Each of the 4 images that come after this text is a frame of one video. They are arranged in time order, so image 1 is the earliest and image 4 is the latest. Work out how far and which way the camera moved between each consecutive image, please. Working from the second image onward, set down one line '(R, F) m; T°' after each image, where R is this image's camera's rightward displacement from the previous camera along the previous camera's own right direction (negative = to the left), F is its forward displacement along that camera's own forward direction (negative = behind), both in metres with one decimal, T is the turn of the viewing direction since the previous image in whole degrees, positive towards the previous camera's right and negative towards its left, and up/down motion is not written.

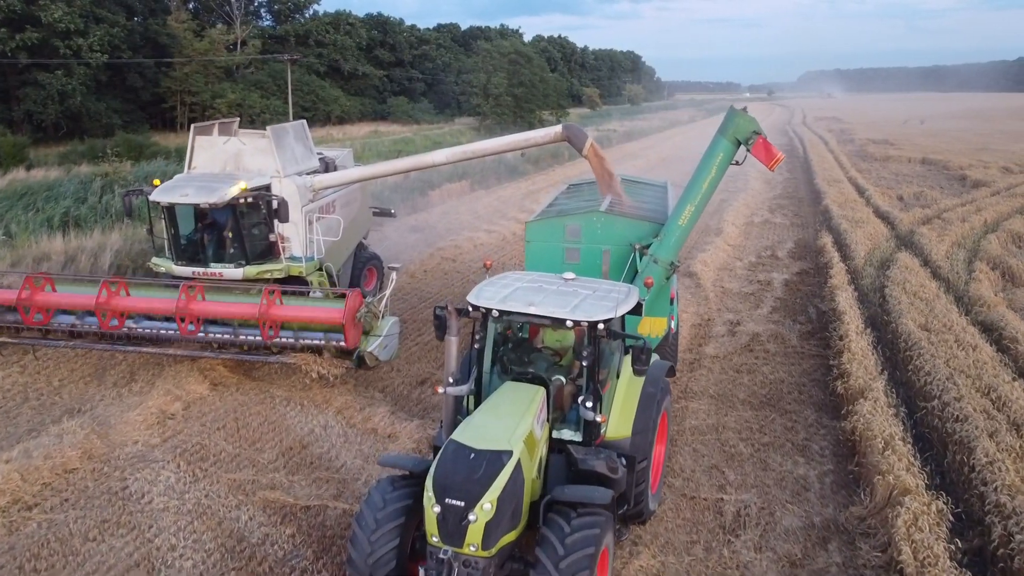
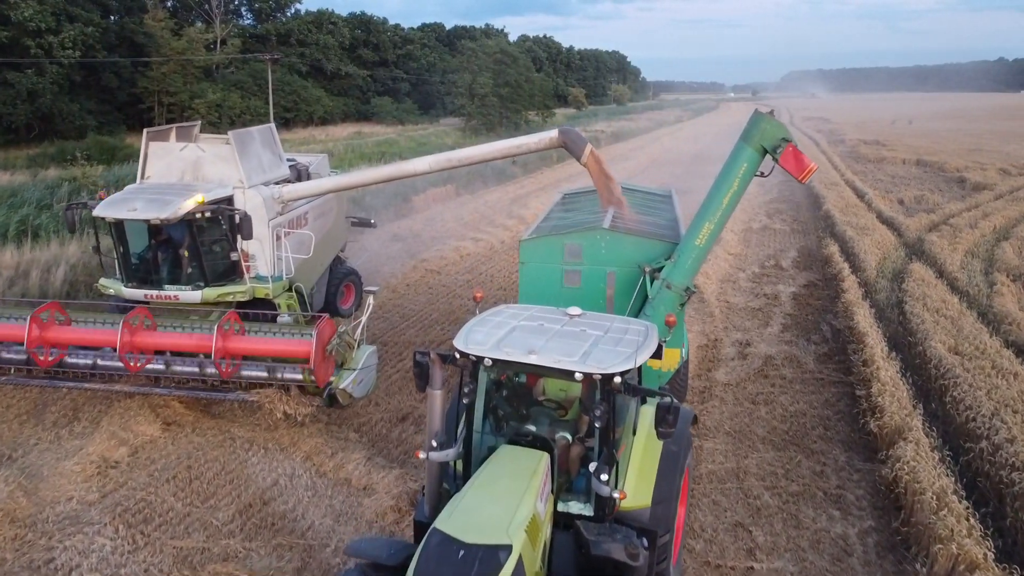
(0.0, +0.9) m; +1°
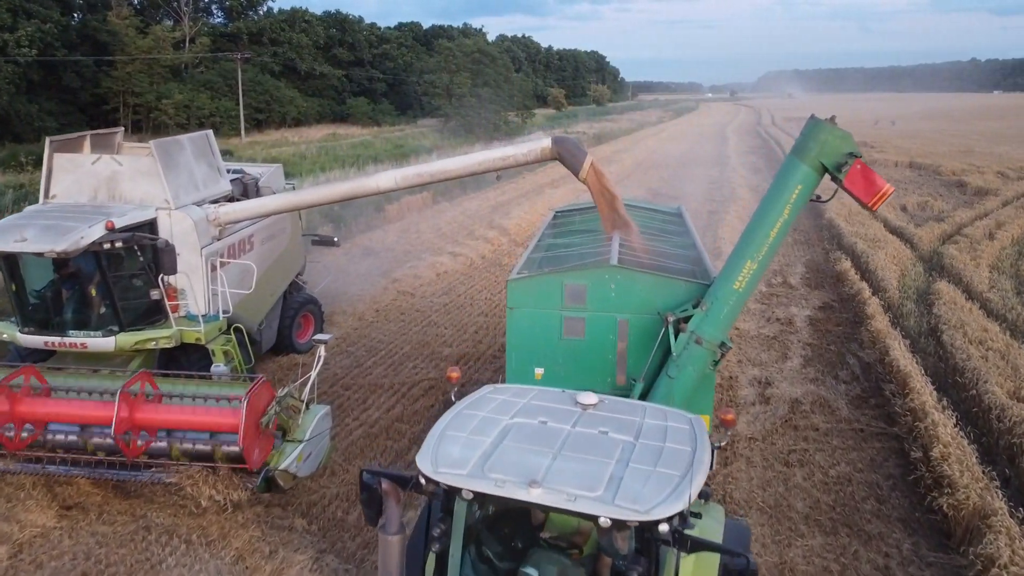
(0.0, +1.3) m; +1°
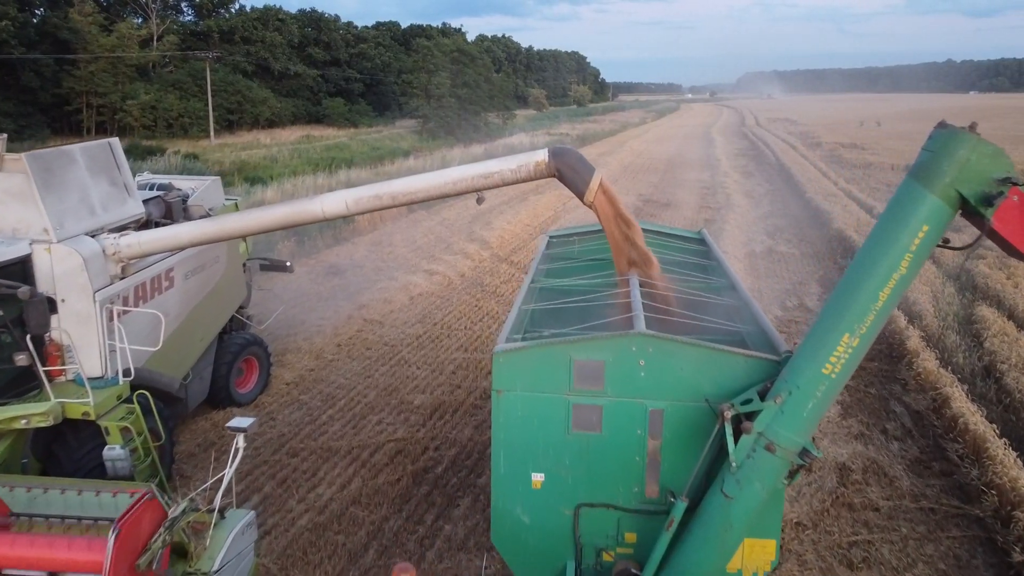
(0.0, +1.5) m; +1°
